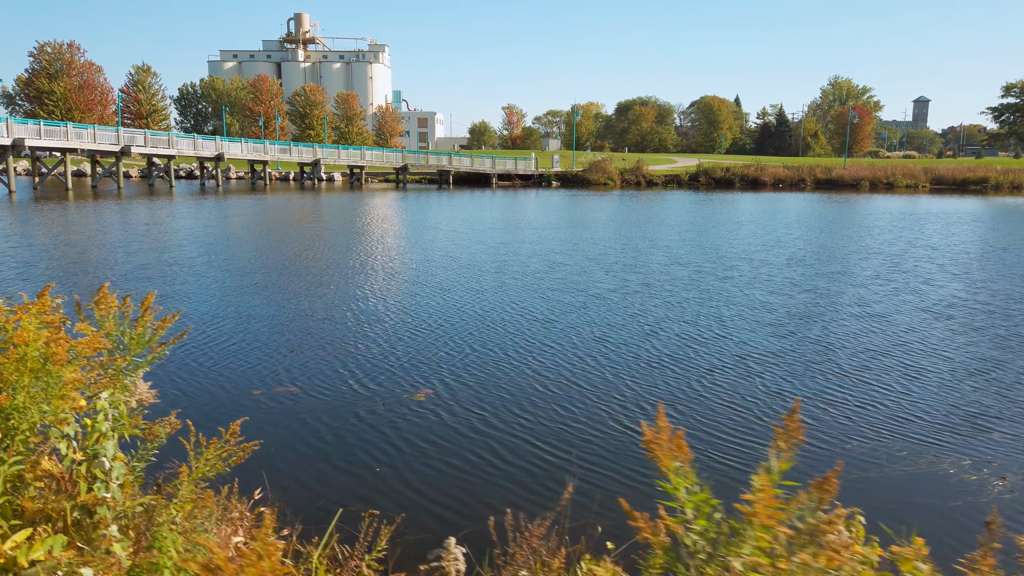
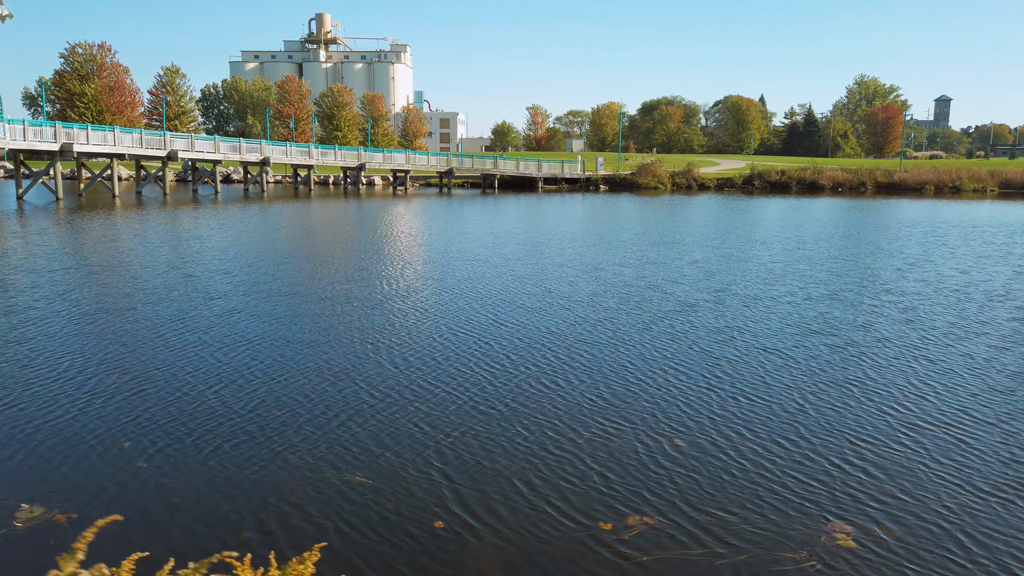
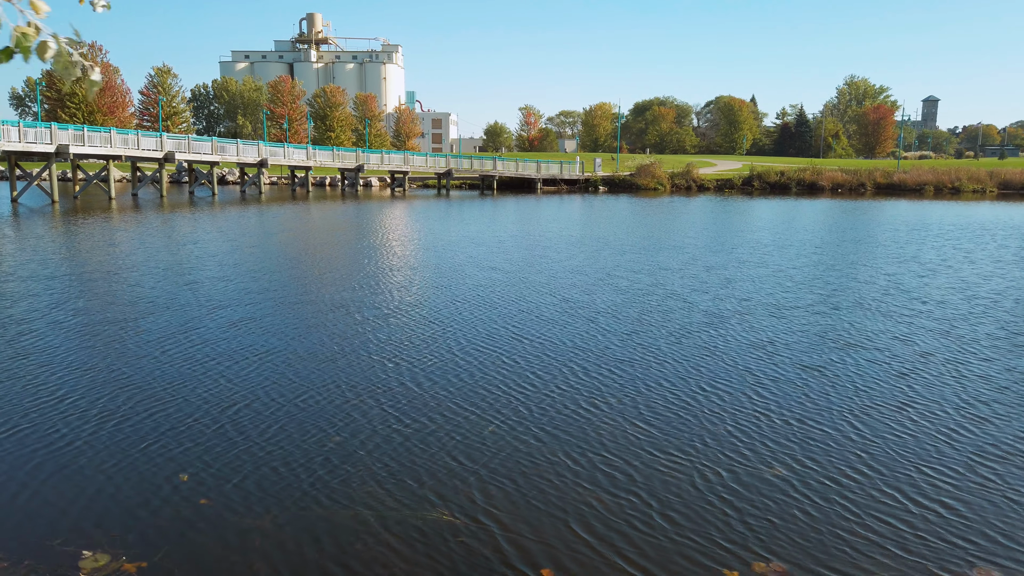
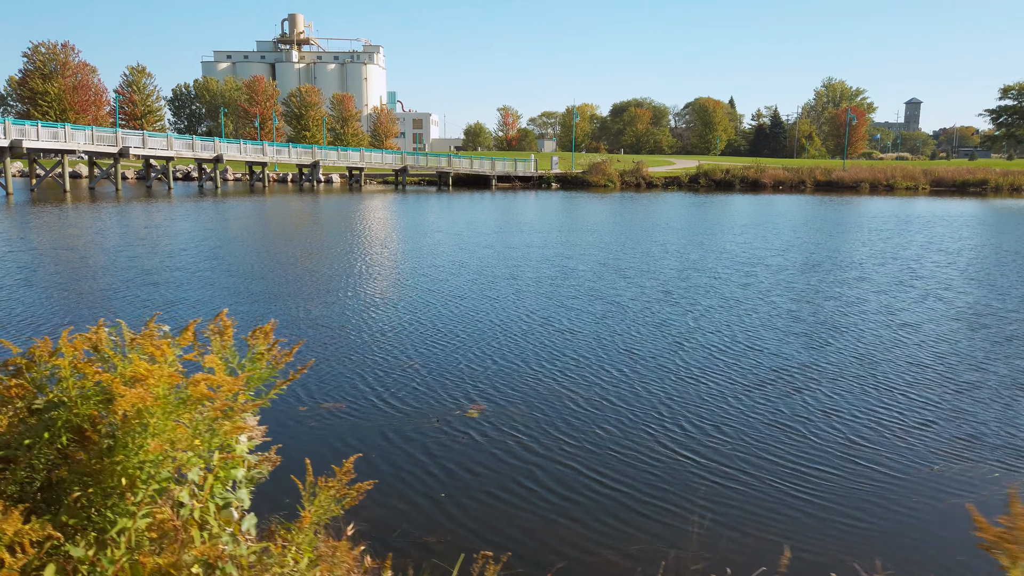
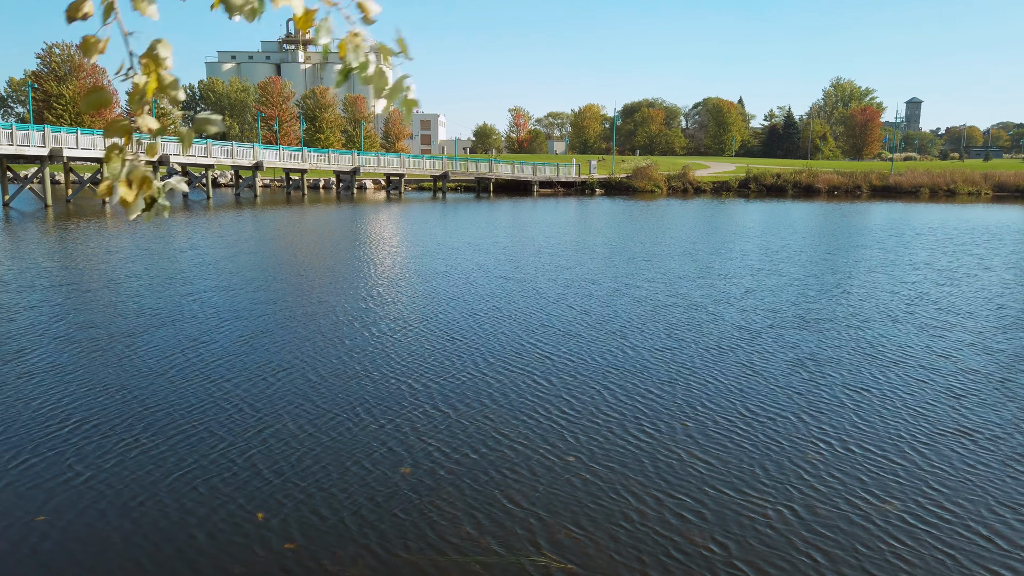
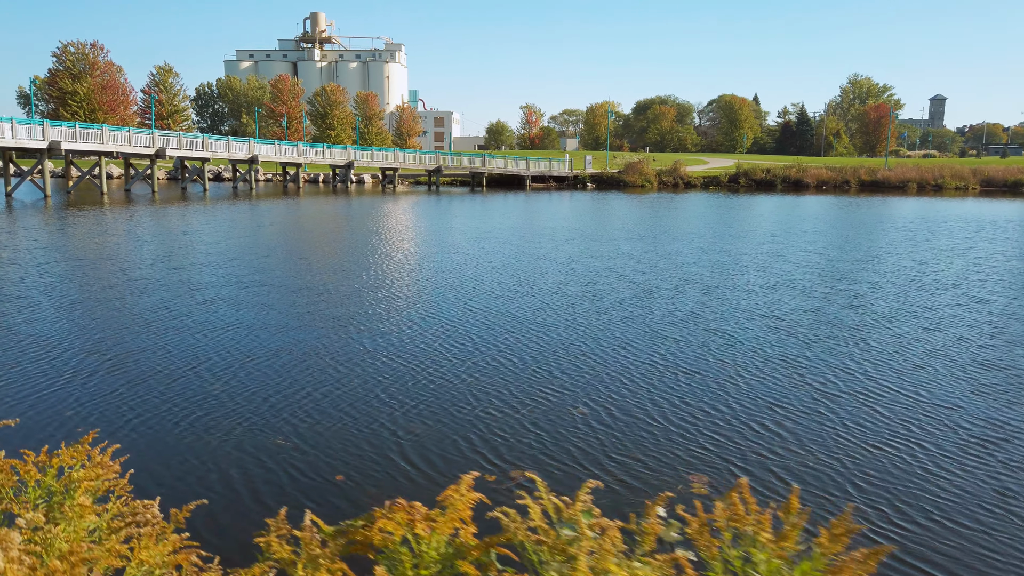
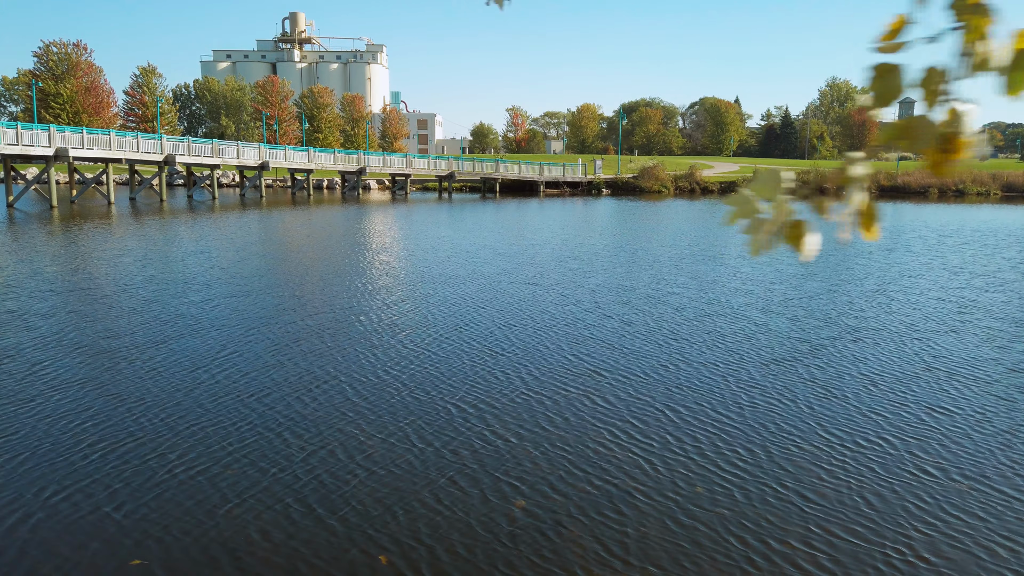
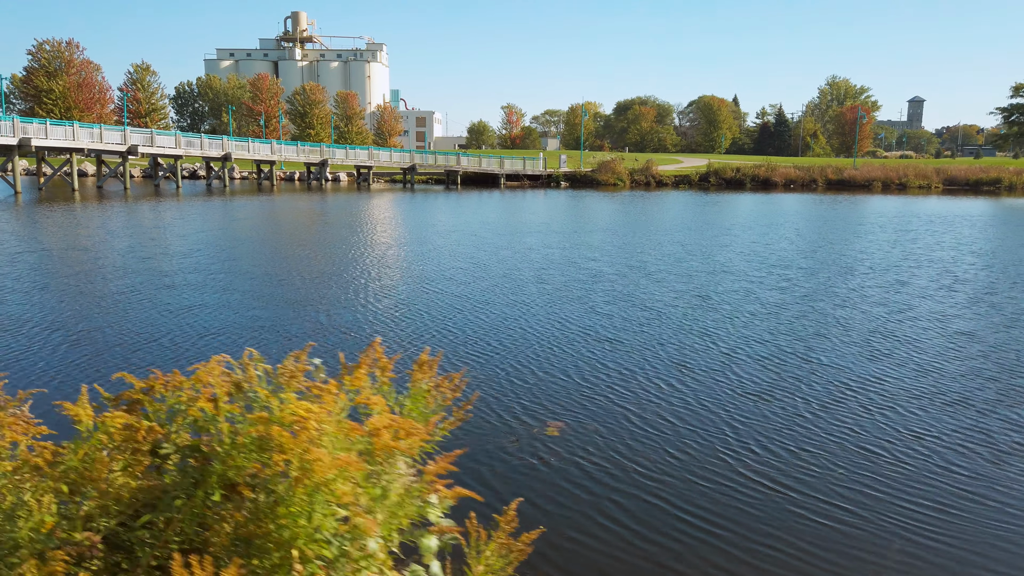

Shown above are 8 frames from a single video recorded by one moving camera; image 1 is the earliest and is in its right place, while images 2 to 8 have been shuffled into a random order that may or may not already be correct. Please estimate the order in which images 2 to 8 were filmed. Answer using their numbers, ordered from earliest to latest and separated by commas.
4, 8, 6, 2, 3, 5, 7
